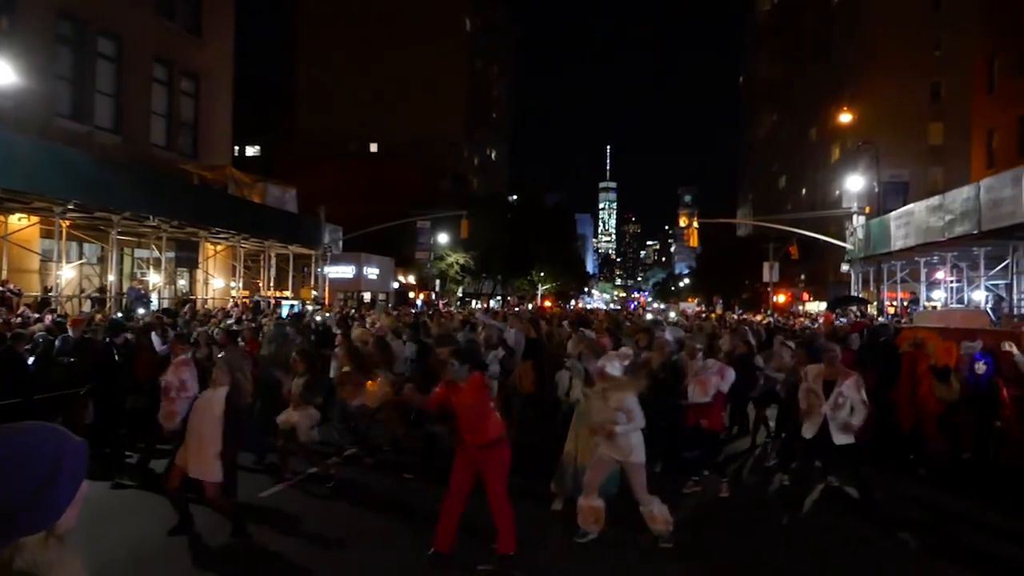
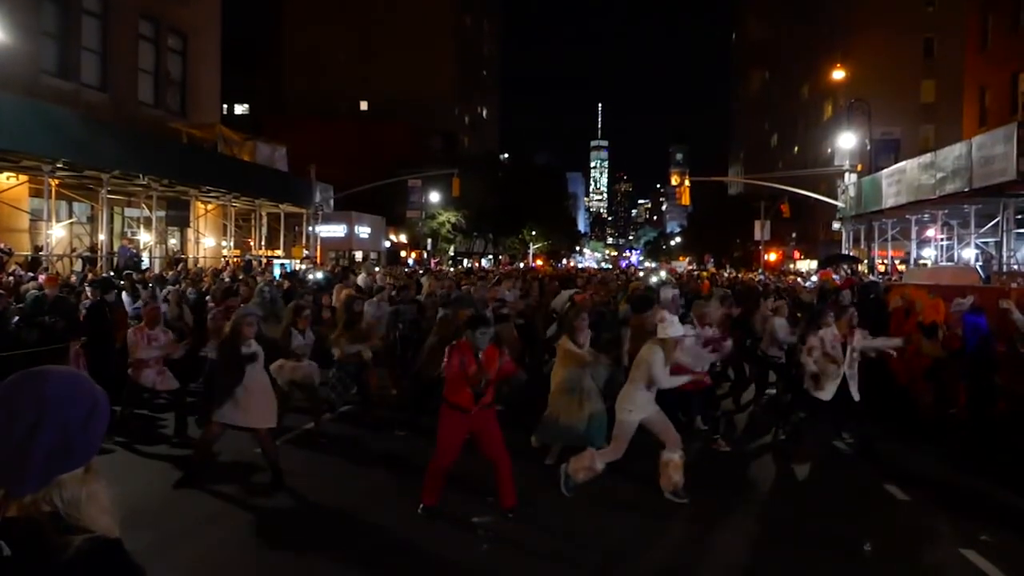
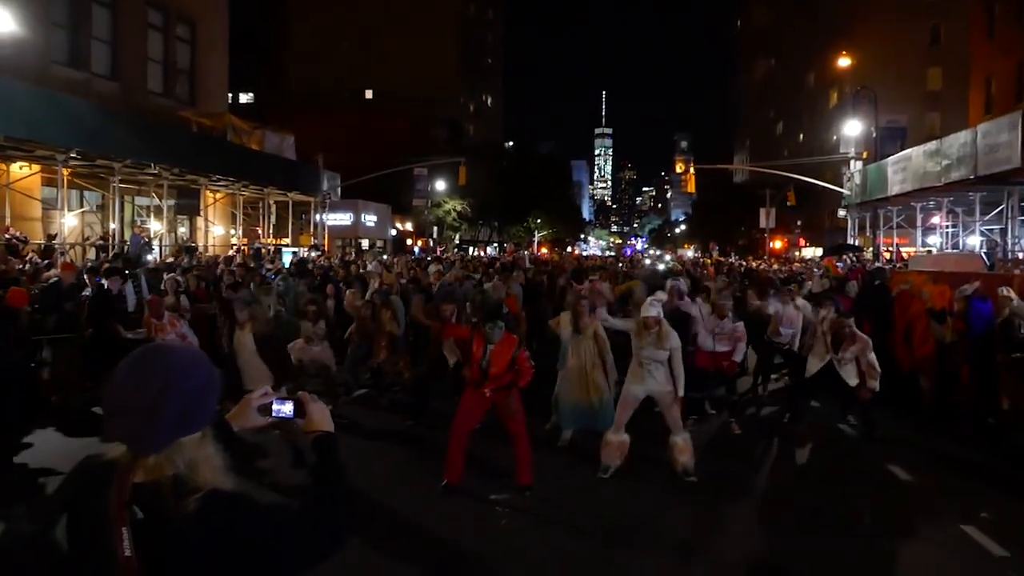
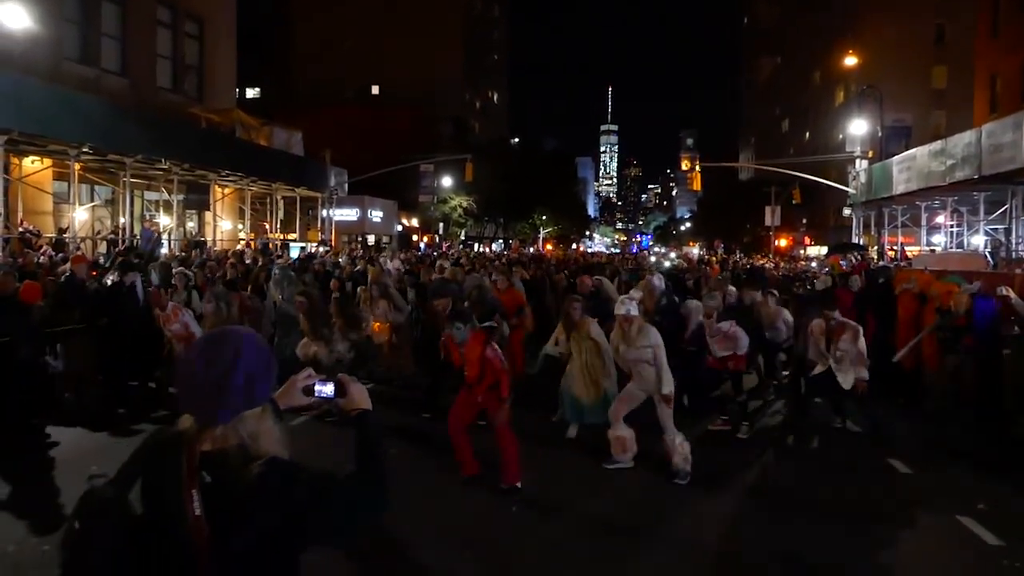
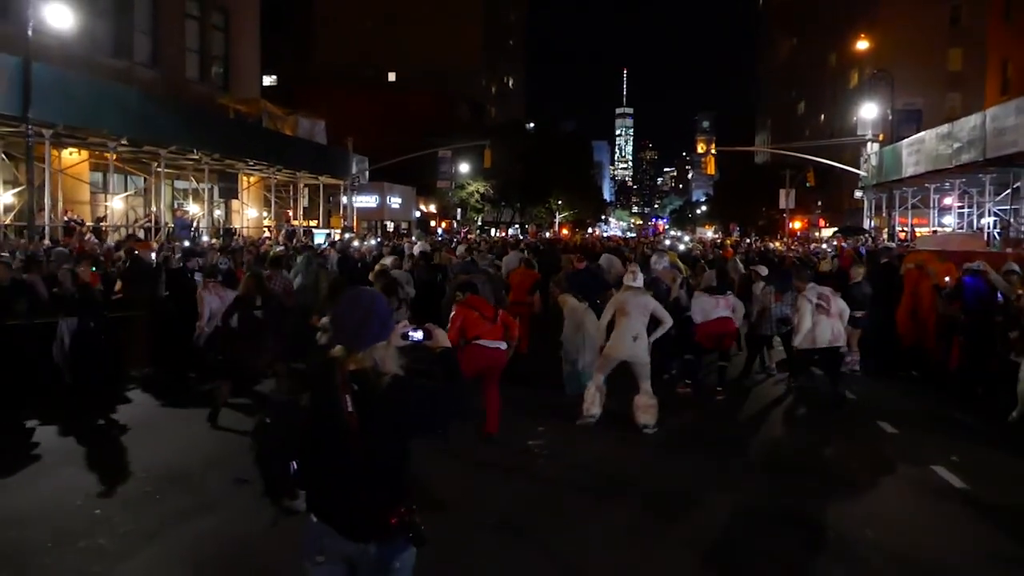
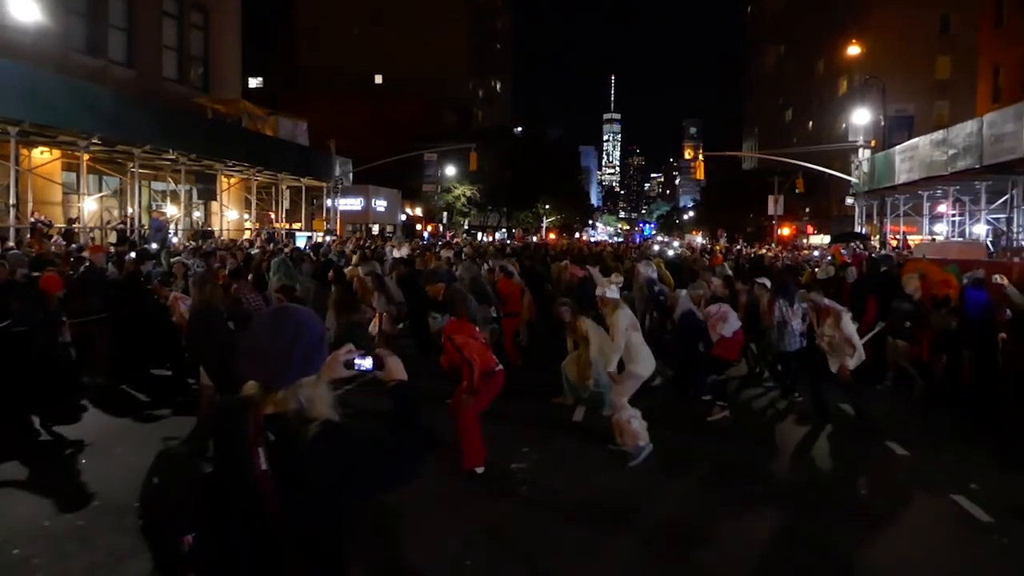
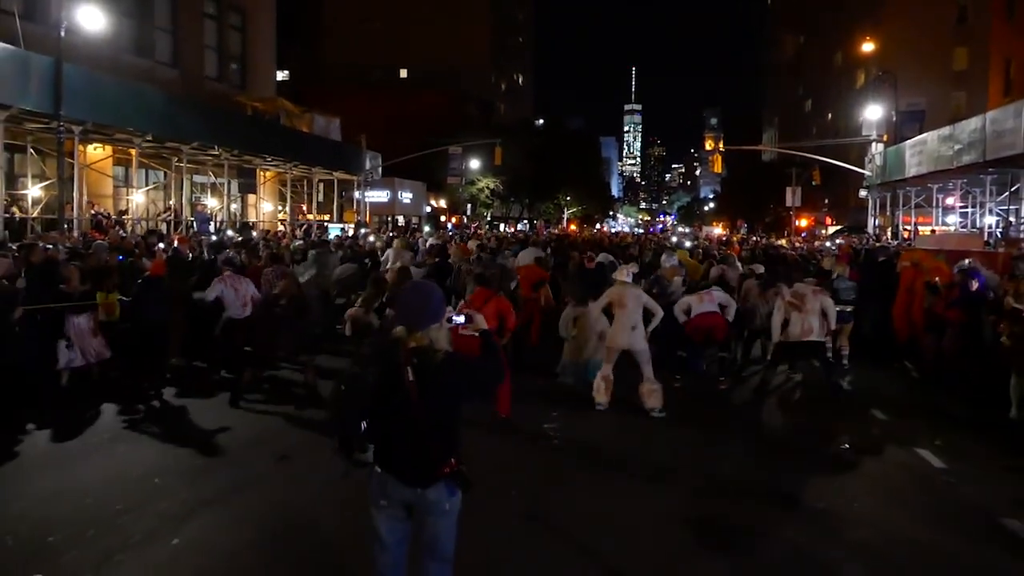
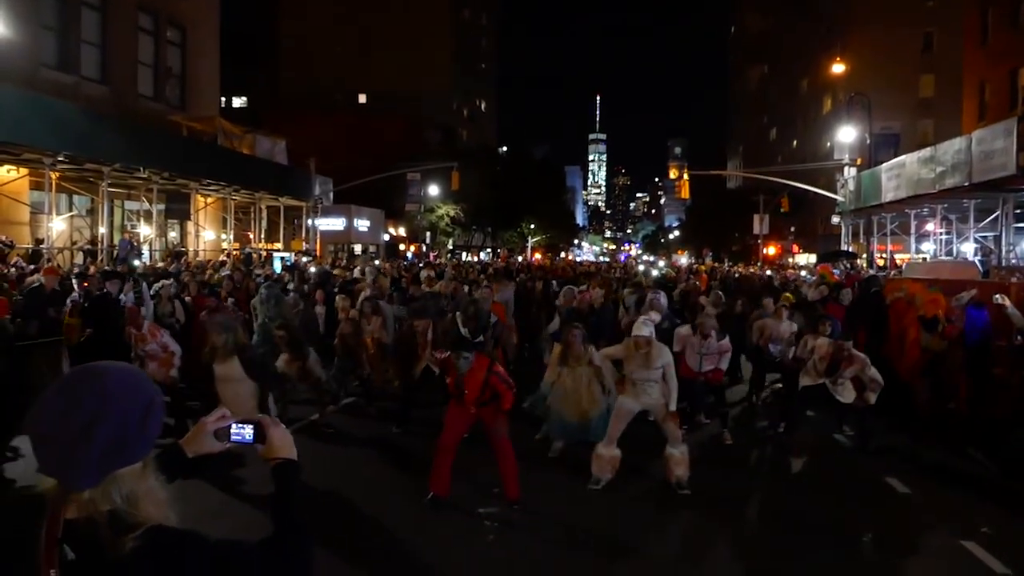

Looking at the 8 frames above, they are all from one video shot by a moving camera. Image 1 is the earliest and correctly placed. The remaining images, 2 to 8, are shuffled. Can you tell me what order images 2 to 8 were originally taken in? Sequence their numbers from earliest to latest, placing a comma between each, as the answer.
2, 8, 3, 4, 6, 5, 7
